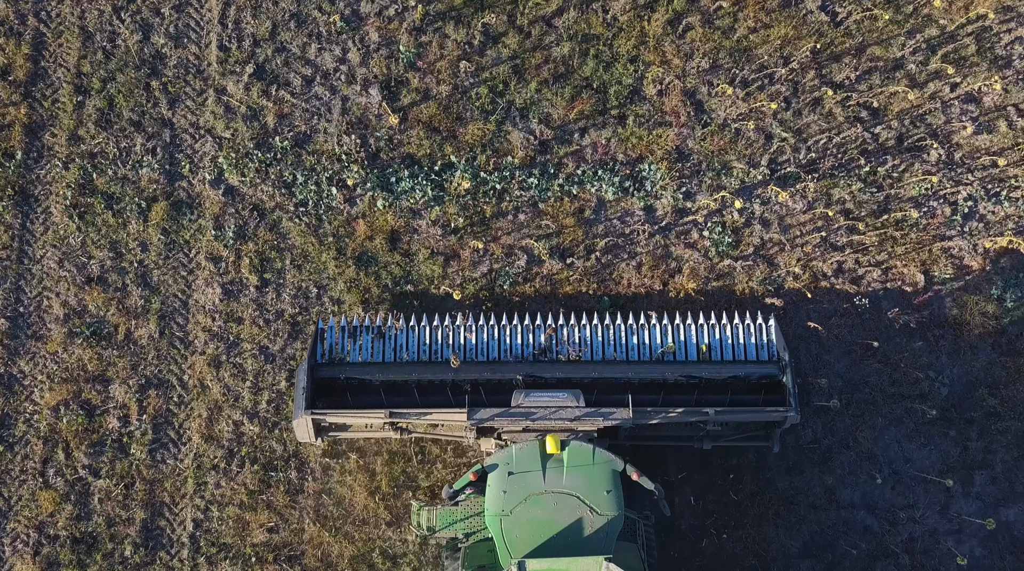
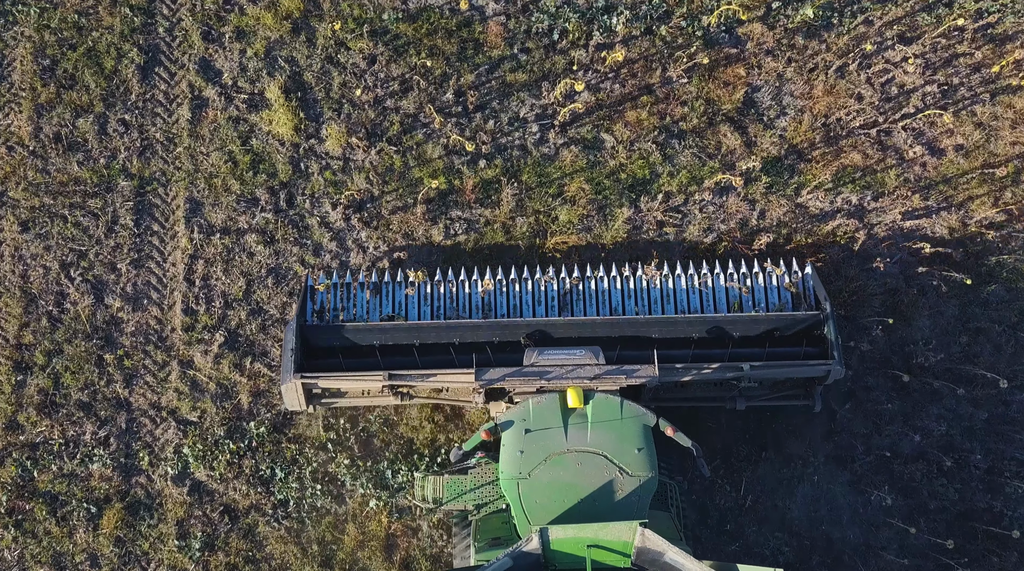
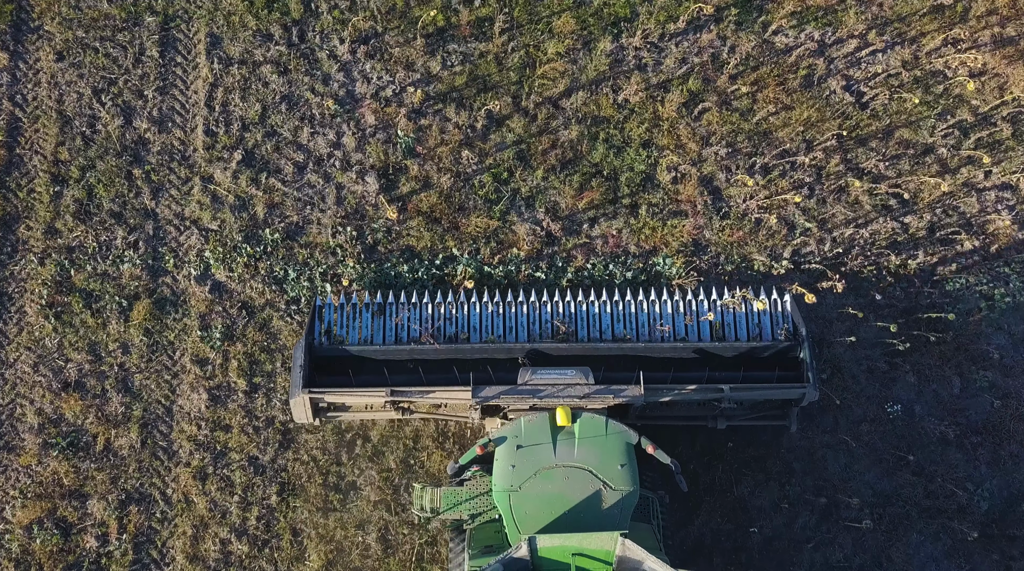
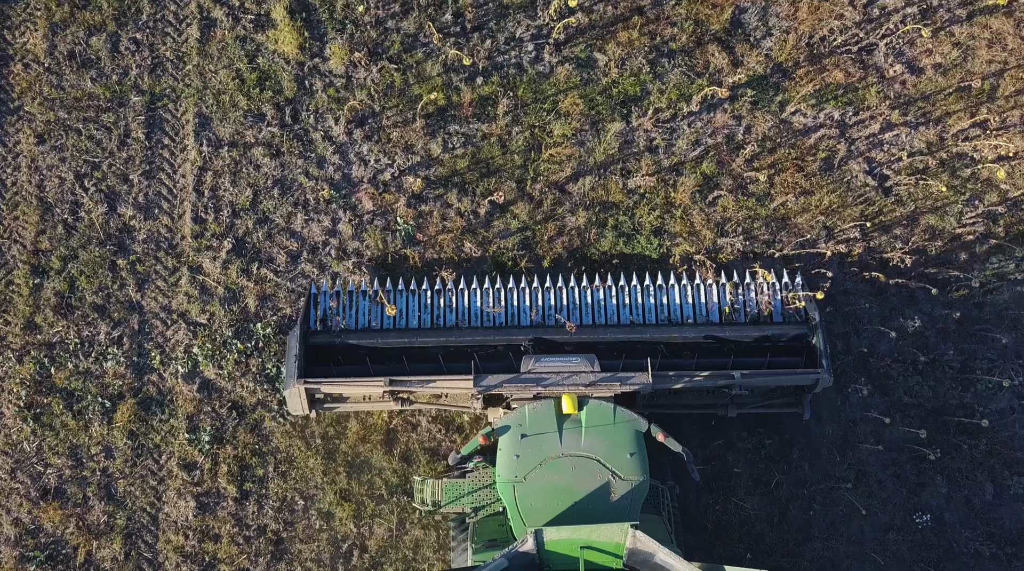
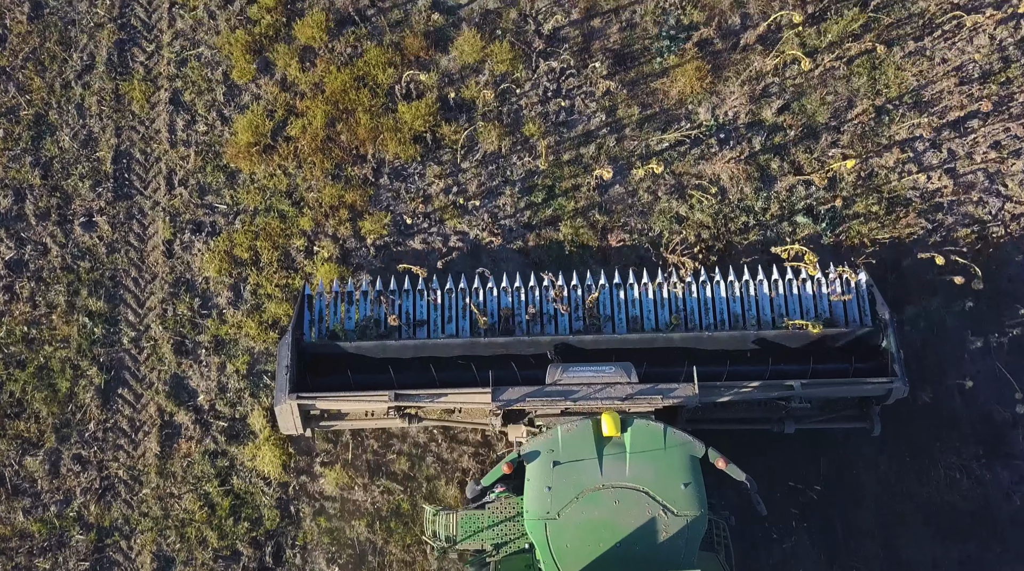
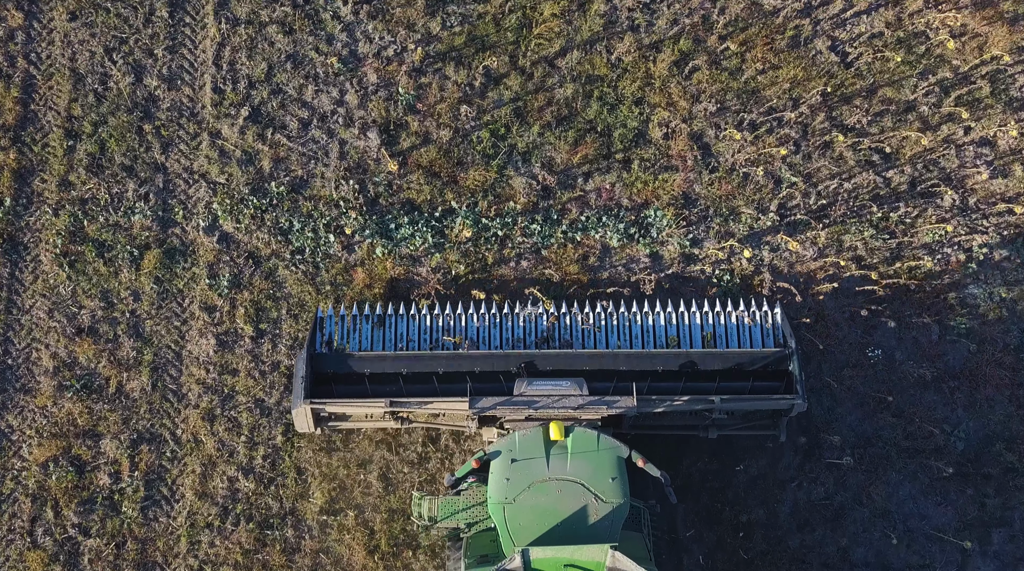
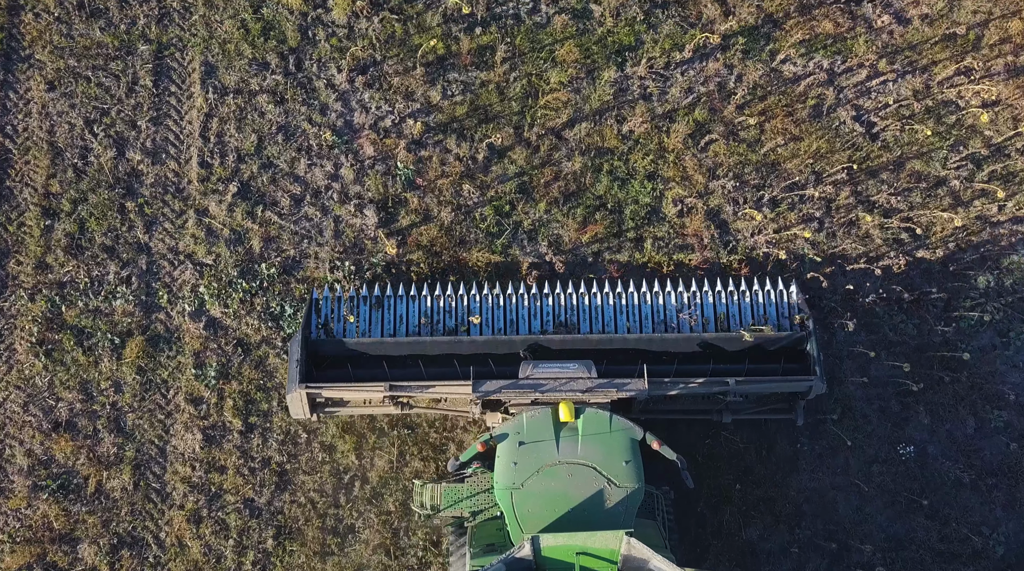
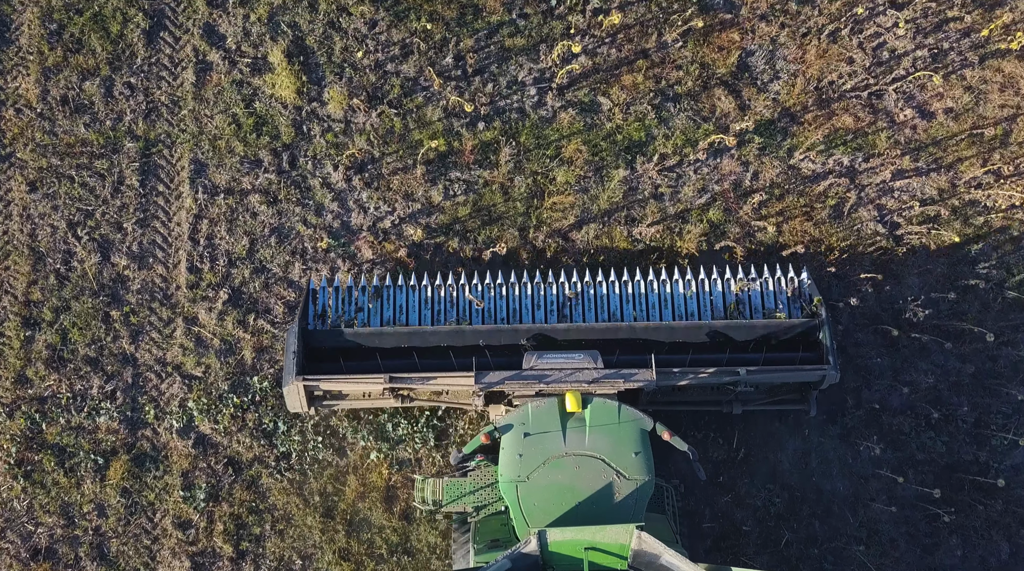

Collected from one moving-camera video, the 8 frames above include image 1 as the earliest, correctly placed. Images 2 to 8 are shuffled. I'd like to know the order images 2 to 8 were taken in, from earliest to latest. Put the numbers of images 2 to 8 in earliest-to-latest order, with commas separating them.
6, 3, 7, 4, 8, 2, 5
